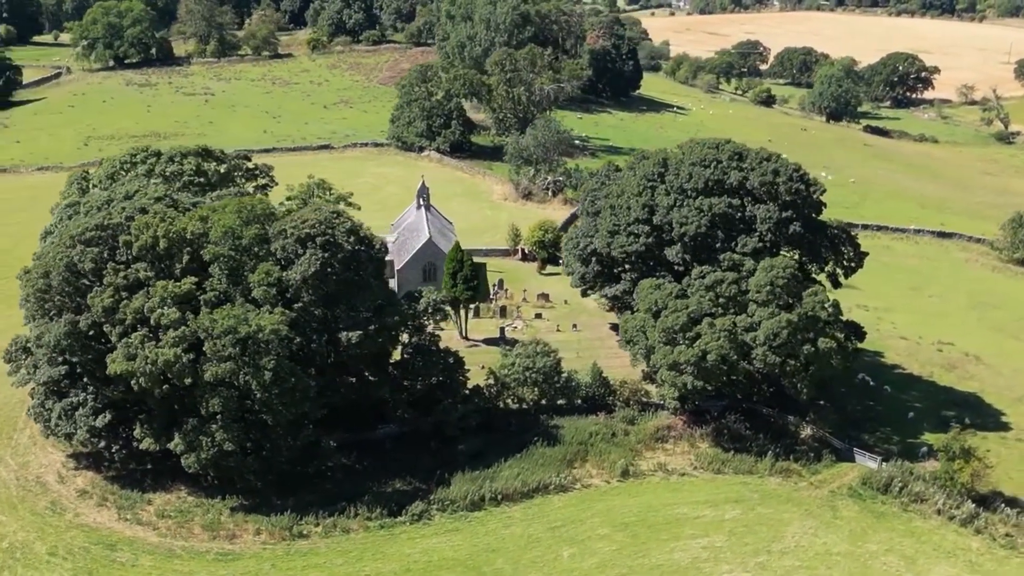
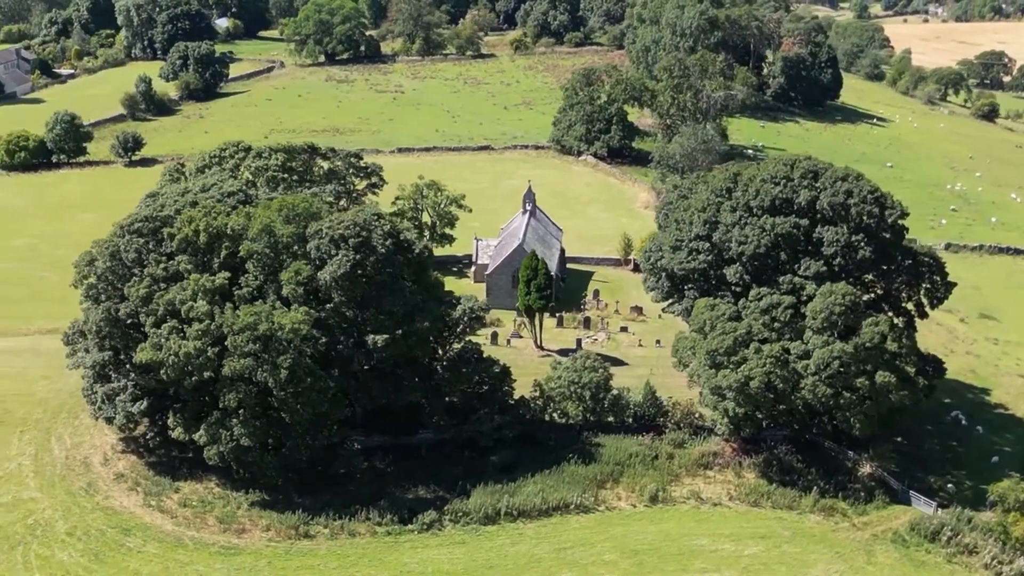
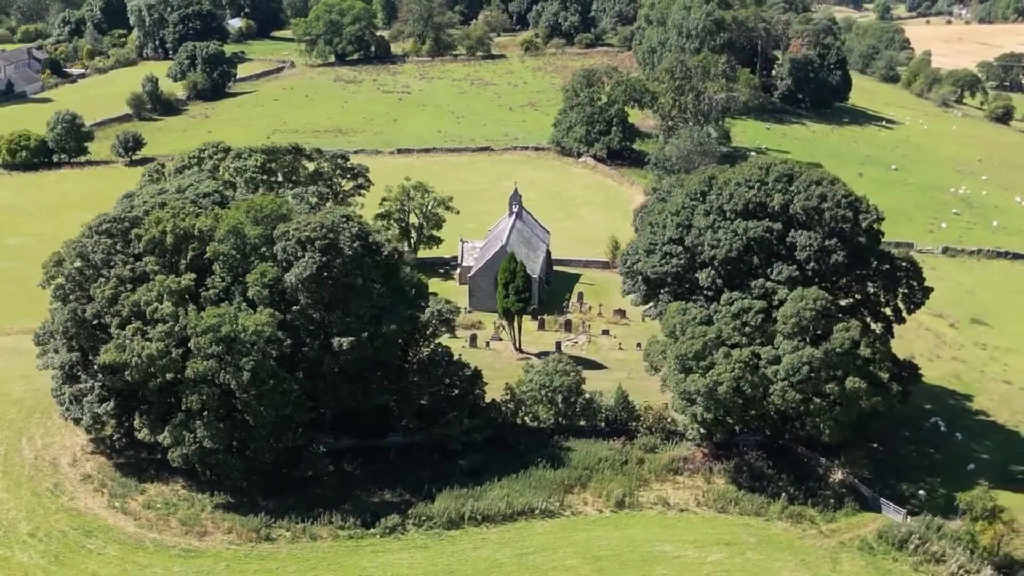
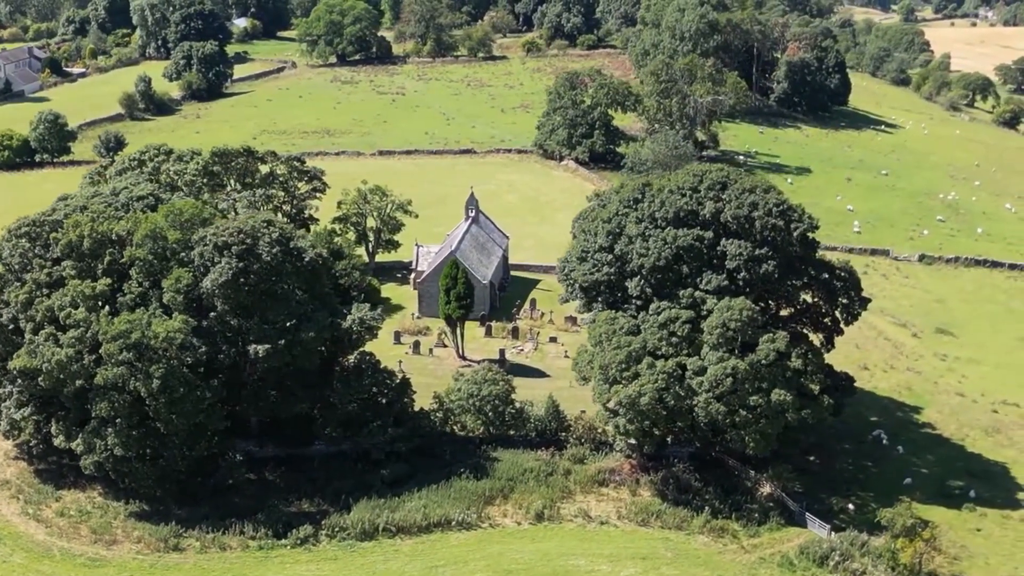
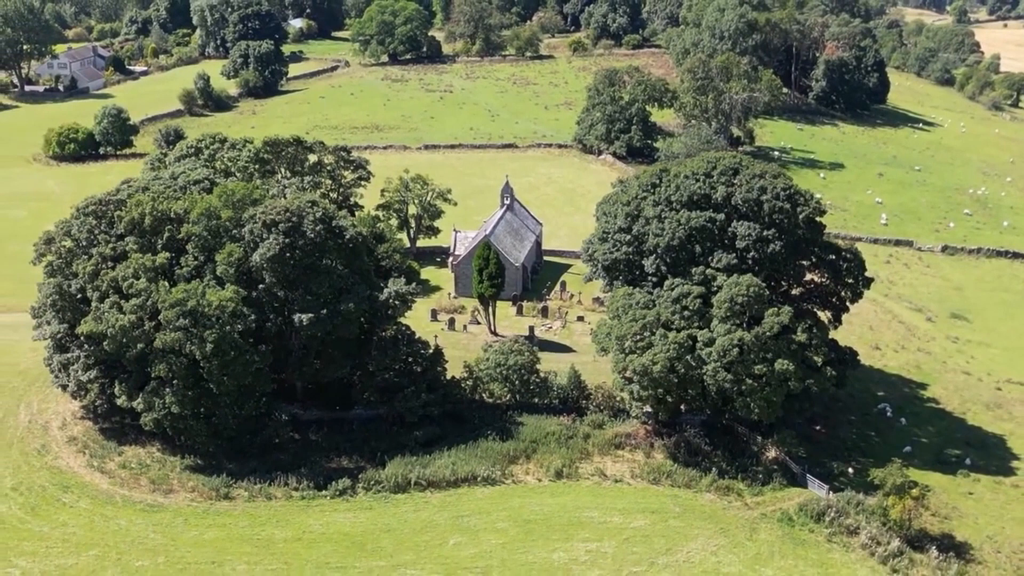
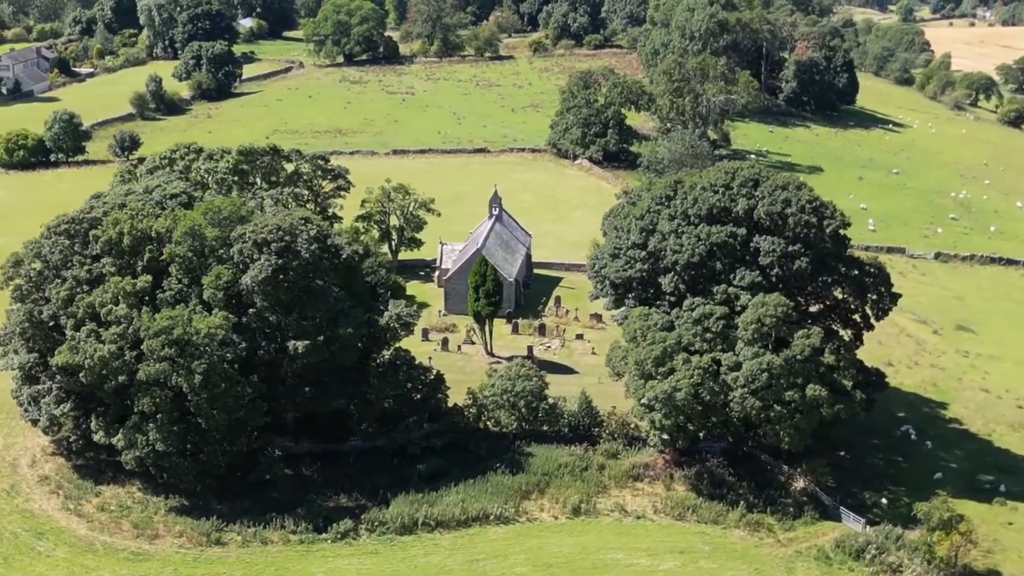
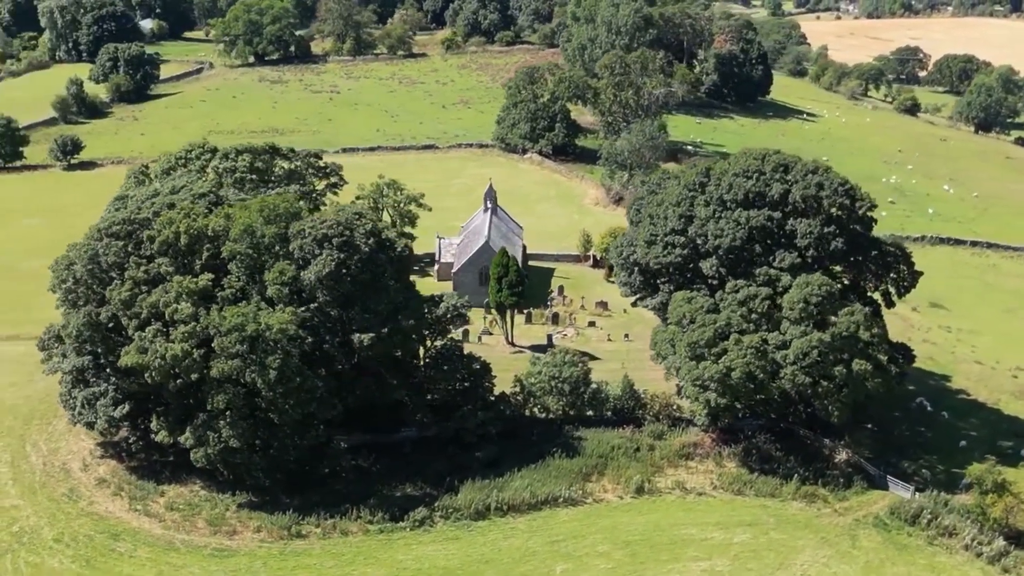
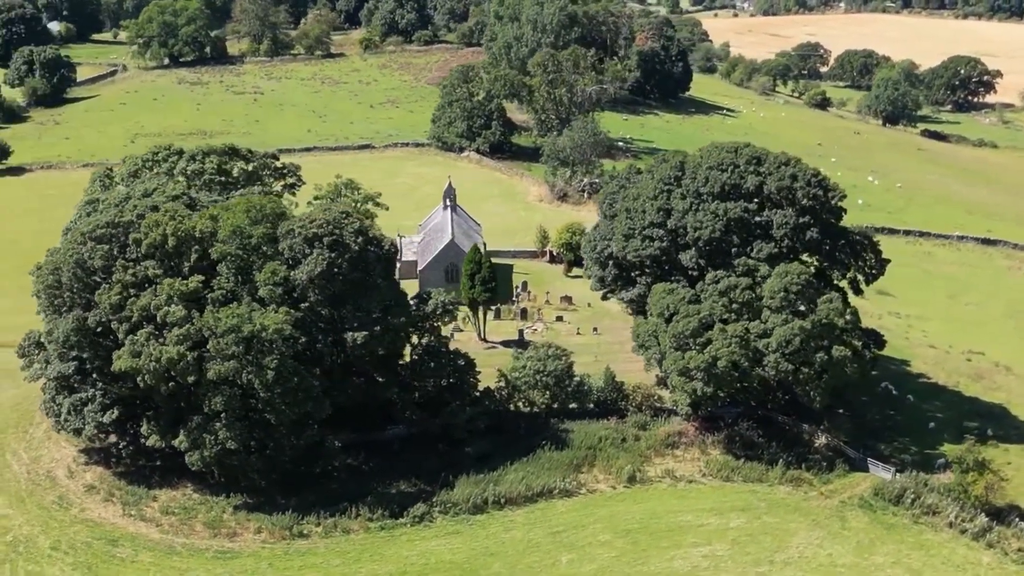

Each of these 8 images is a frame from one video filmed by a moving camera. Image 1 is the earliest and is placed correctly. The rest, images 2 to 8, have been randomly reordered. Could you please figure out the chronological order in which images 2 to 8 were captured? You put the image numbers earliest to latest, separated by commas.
8, 7, 2, 3, 6, 4, 5
